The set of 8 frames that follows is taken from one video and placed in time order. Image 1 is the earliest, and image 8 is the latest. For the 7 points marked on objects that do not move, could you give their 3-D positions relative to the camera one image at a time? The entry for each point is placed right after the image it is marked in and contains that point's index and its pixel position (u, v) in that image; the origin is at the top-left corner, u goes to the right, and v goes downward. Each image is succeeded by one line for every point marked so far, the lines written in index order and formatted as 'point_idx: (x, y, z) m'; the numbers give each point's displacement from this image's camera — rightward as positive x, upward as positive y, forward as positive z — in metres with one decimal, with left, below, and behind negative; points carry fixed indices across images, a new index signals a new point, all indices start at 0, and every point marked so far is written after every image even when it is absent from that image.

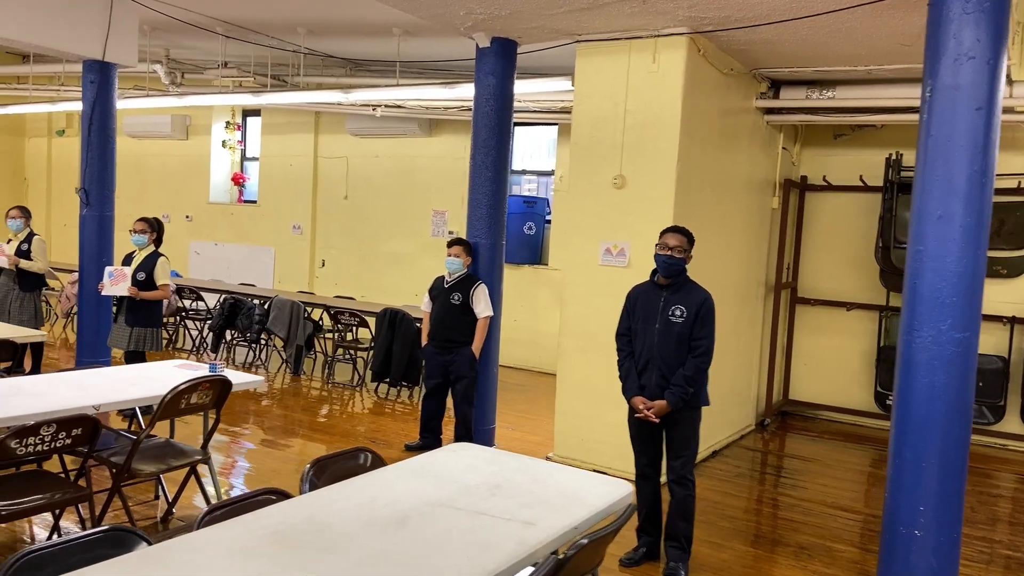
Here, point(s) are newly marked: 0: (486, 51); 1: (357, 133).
0: (-0.2, +1.6, +5.0) m
1: (-2.1, +2.1, +9.5) m
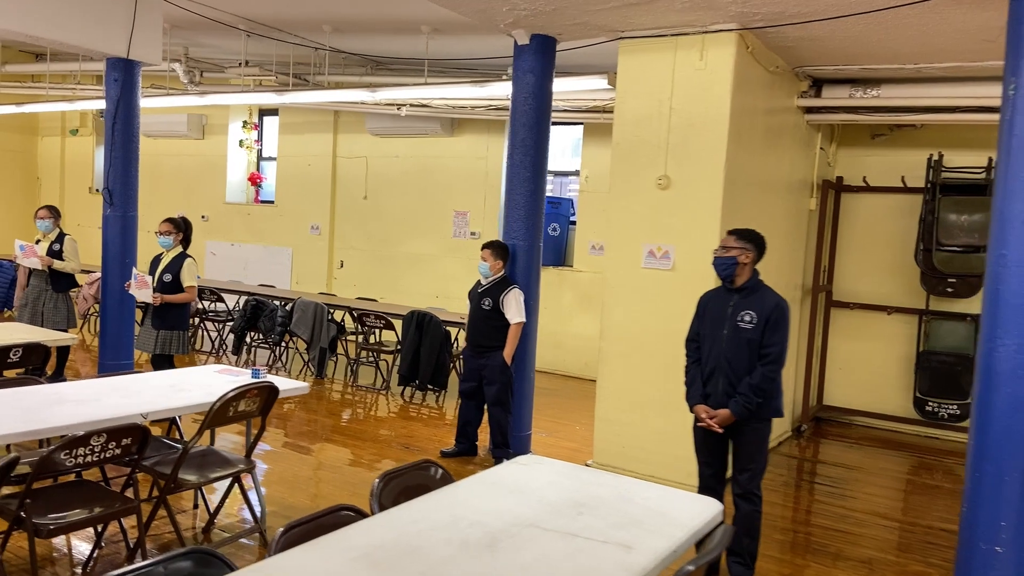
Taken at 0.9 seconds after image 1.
0: (+0.1, +1.6, +4.8) m
1: (-1.8, +2.0, +9.4) m
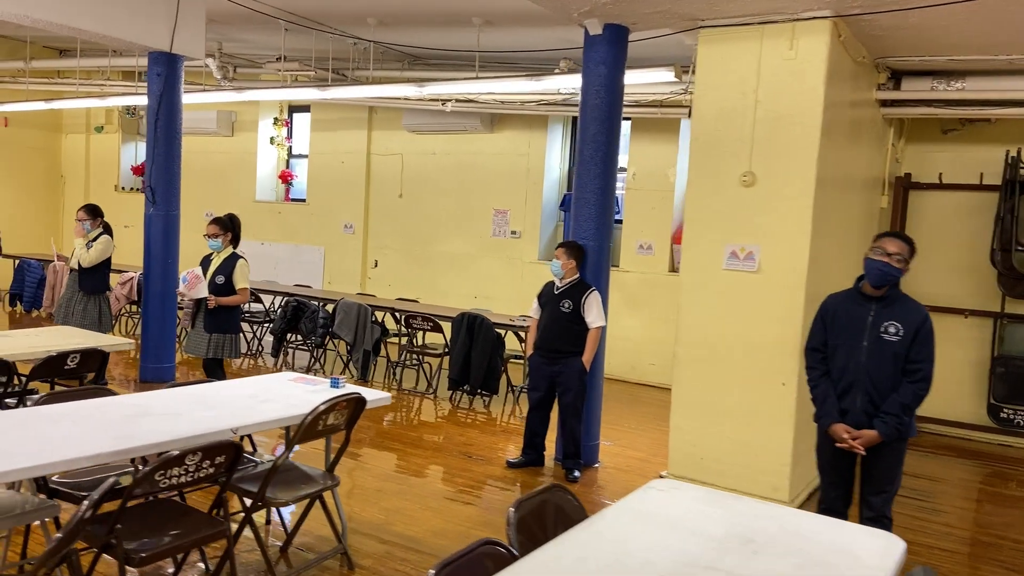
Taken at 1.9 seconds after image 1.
0: (+0.5, +1.6, +4.6) m
1: (-1.3, +2.0, +9.2) m
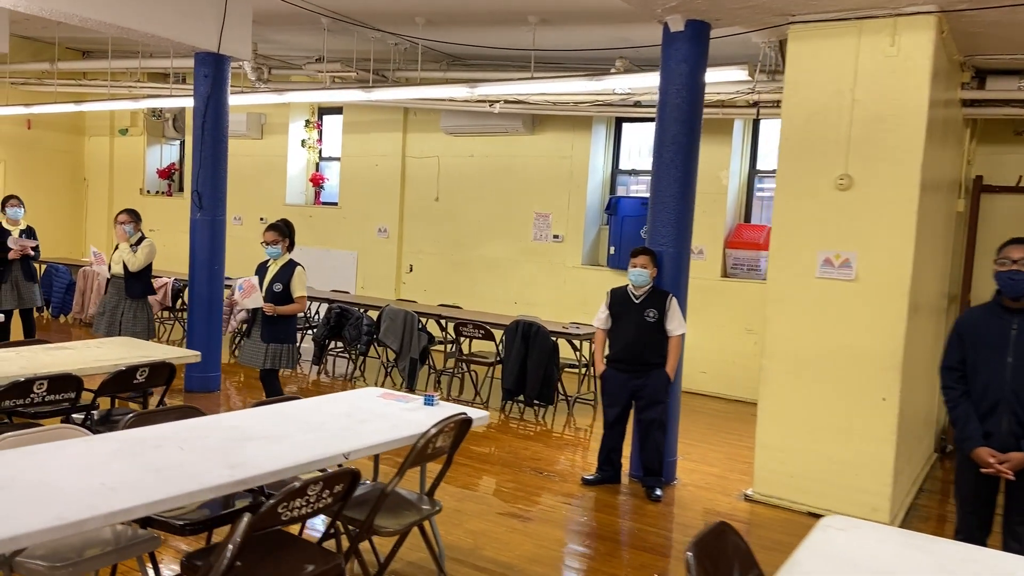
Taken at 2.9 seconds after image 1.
0: (+1.0, +1.5, +4.4) m
1: (-0.8, +2.0, +9.0) m
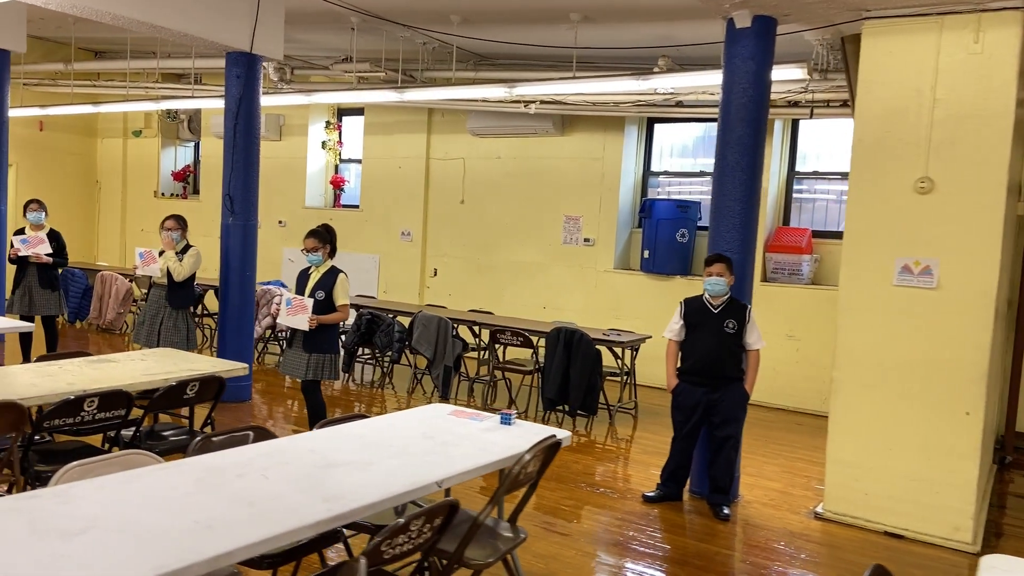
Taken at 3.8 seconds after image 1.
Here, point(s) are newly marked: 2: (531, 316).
0: (+1.4, +1.5, +4.2) m
1: (-0.4, +1.9, +8.8) m
2: (+0.2, -0.3, +8.7) m
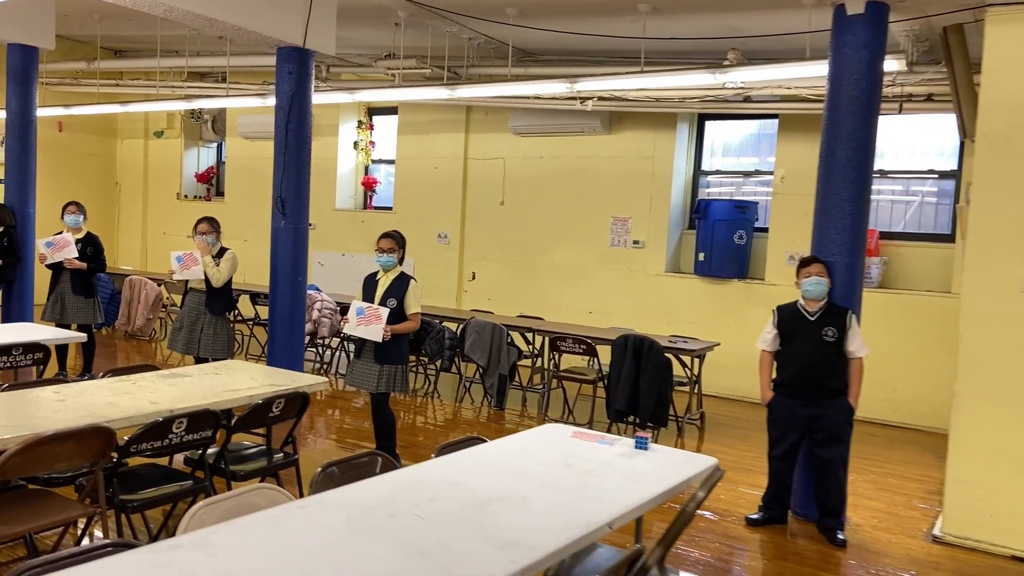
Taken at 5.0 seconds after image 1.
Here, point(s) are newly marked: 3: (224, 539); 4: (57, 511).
0: (+1.9, +1.5, +3.9) m
1: (+0.1, +1.9, +8.5) m
2: (+0.7, -0.4, +8.4) m
3: (-0.7, -0.6, +1.7) m
4: (-1.7, -0.8, +2.6) m
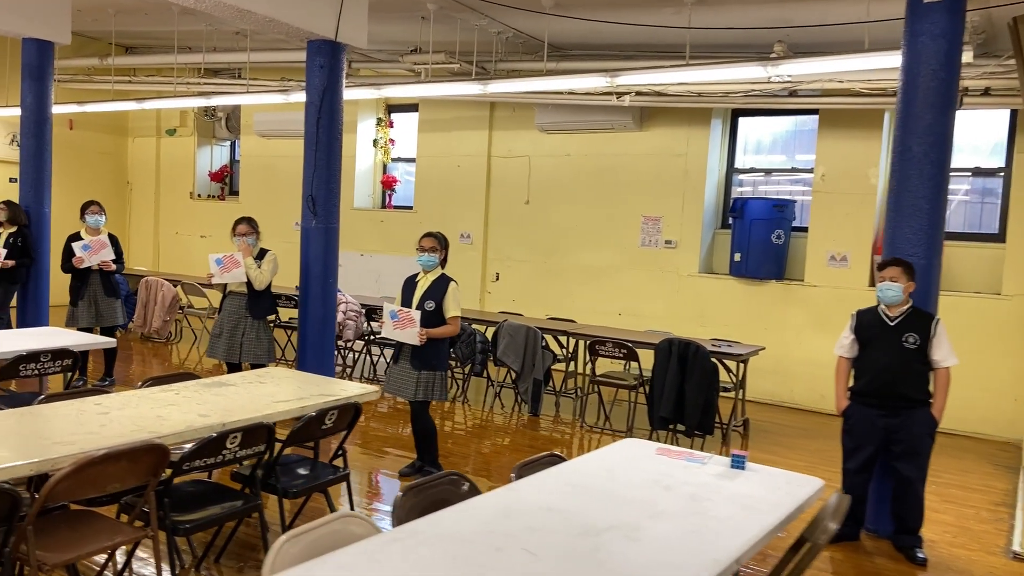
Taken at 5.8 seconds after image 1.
0: (+2.2, +1.4, +3.7) m
1: (+0.4, +1.9, +8.3) m
2: (+1.1, -0.4, +8.2) m
3: (-0.4, -0.6, +1.5) m
4: (-1.4, -0.8, +2.4) m
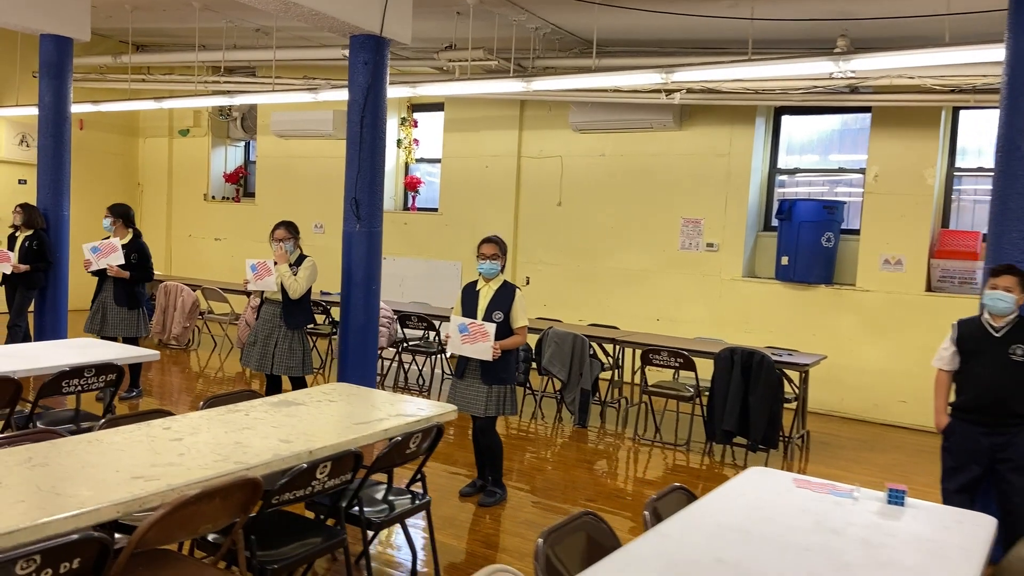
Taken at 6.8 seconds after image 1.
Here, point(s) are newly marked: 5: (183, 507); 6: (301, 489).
0: (+2.6, +1.4, +3.5) m
1: (+0.7, +1.8, +8.1) m
2: (+1.4, -0.5, +7.9) m
3: (0.0, -0.7, +1.3) m
4: (-1.0, -0.9, +2.2) m
5: (-0.9, -0.6, +2.0) m
6: (-0.7, -0.7, +2.4) m
